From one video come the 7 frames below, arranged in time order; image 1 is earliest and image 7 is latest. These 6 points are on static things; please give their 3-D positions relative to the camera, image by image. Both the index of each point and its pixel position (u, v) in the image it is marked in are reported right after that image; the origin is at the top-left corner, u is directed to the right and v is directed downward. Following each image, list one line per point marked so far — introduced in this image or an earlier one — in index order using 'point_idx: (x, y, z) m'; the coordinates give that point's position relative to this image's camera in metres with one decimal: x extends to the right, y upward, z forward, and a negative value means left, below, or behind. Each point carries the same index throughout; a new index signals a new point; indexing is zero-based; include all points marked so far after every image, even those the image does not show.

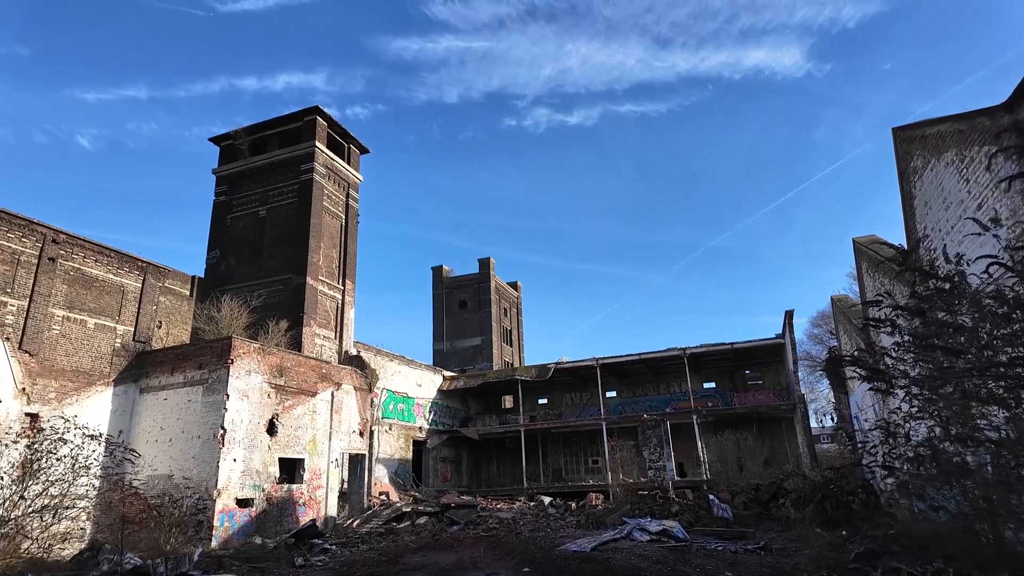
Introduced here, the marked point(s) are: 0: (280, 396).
0: (-6.9, -3.2, +17.7) m
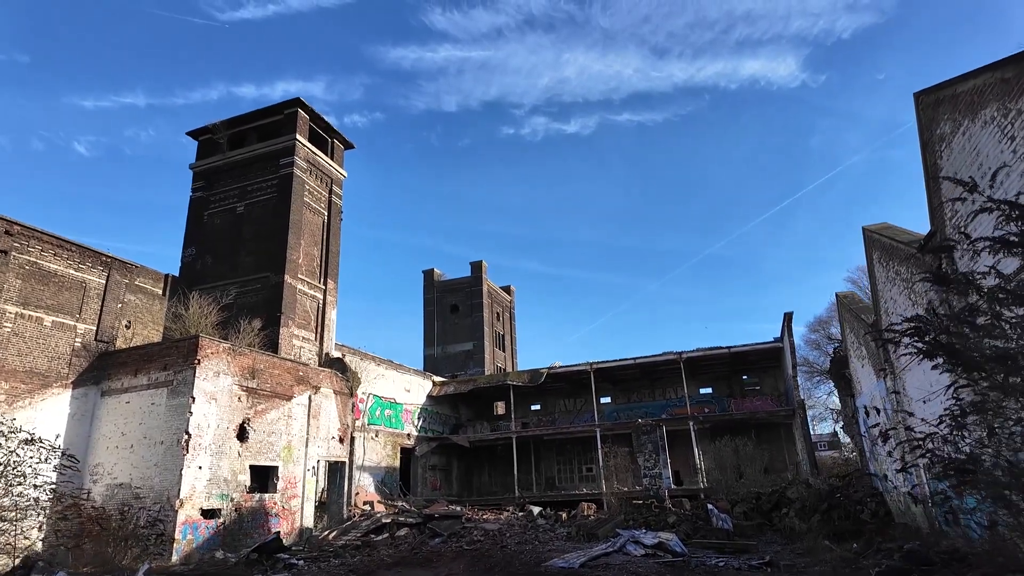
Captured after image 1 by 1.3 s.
0: (-7.2, -3.1, +16.7) m
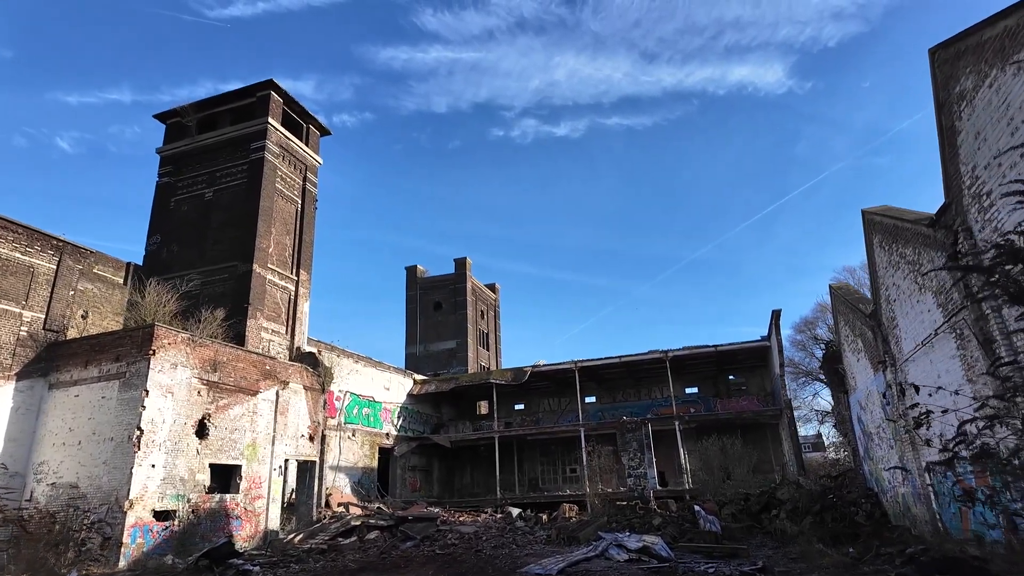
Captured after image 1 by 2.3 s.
0: (-7.8, -2.8, +15.6) m
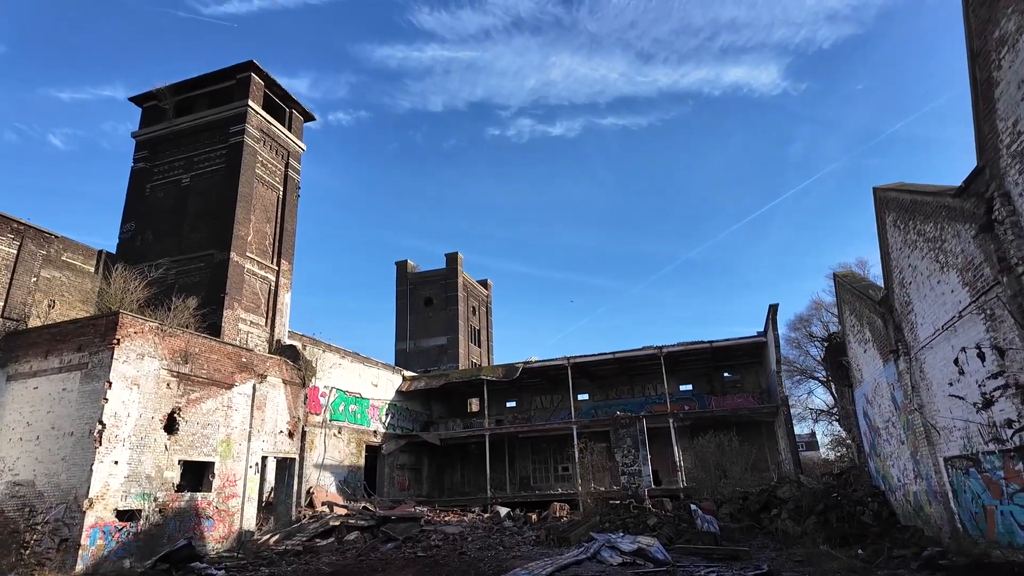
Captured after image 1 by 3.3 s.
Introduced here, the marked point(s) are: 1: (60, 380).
0: (-8.1, -2.4, +14.8) m
1: (-10.1, -2.1, +13.4) m
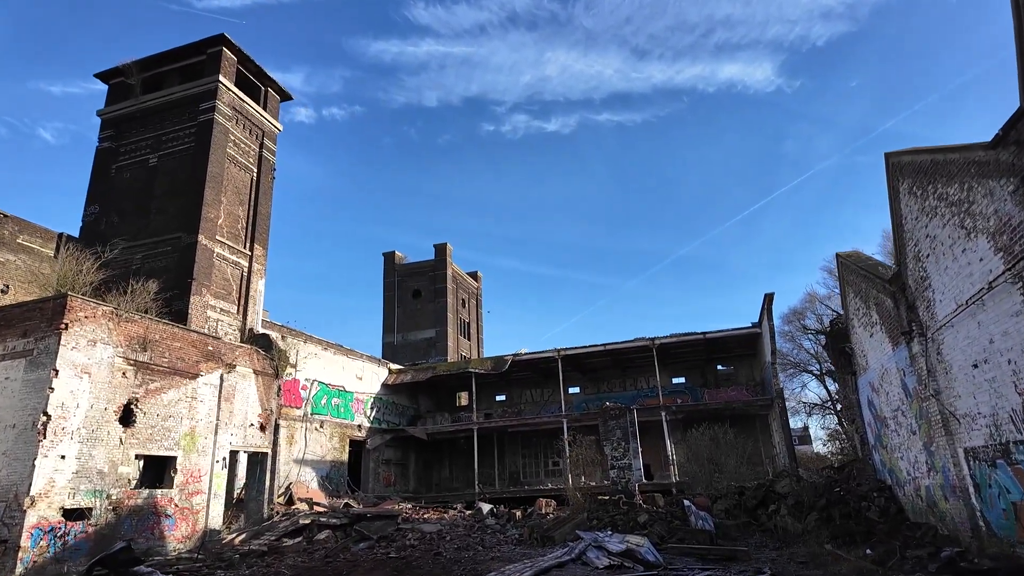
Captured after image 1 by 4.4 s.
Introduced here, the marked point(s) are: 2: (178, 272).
0: (-8.5, -2.0, +13.8) m
1: (-10.5, -1.7, +12.4) m
2: (-9.7, +0.5, +17.4) m
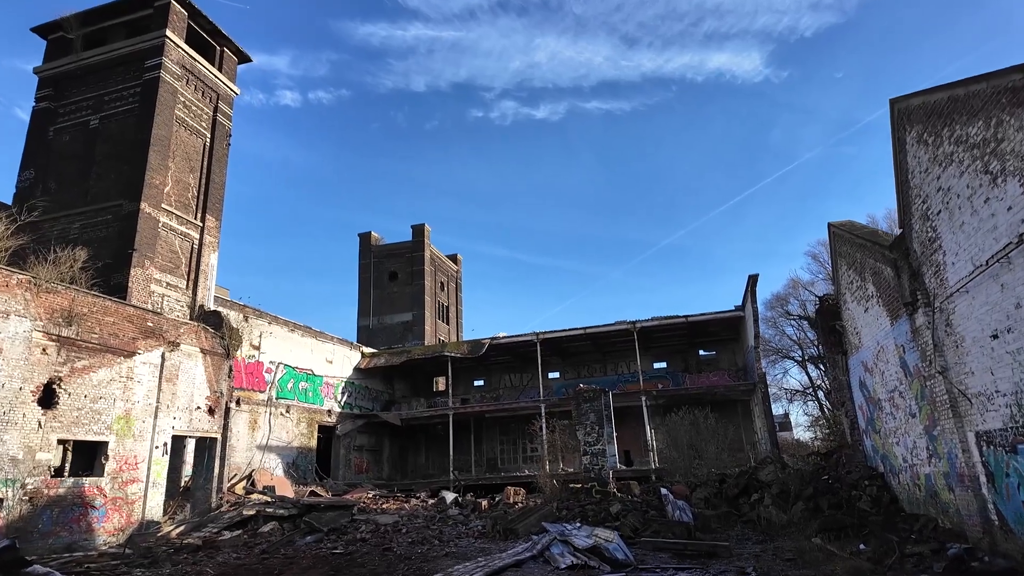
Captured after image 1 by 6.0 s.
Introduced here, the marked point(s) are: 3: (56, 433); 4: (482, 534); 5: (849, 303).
0: (-9.3, -1.4, +12.4) m
1: (-11.2, -1.0, +11.0) m
2: (-10.5, +1.2, +15.9) m
3: (-9.1, -2.9, +12.0) m
4: (-0.6, -4.6, +11.2) m
5: (+6.3, -0.3, +11.2) m
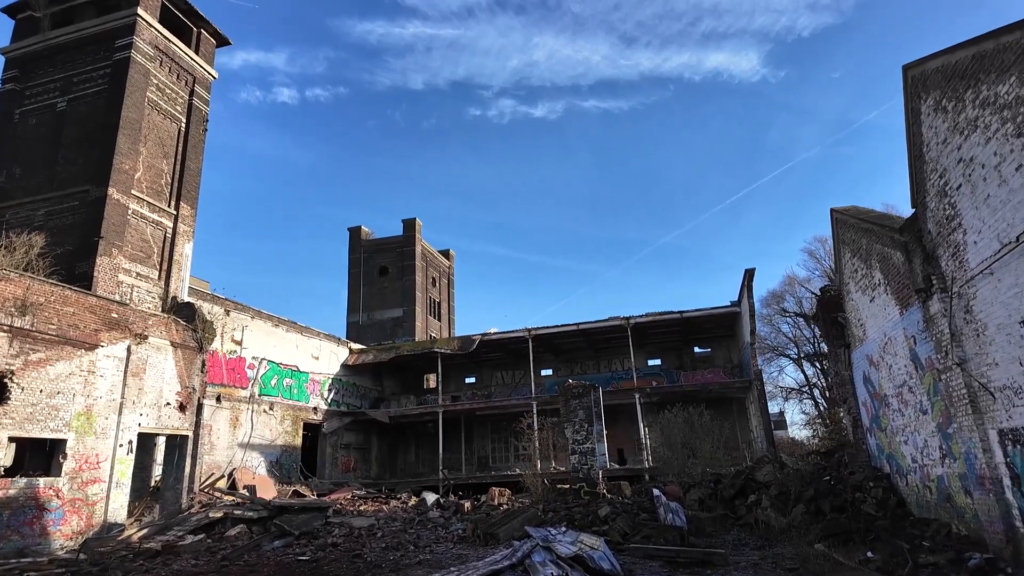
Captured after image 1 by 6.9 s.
0: (-9.6, -1.1, +11.7) m
1: (-11.5, -0.8, +10.2) m
2: (-10.9, +1.5, +15.1) m
3: (-9.5, -2.6, +11.2) m
4: (-0.9, -4.4, +10.5) m
5: (+6.0, -0.1, +10.6) m
